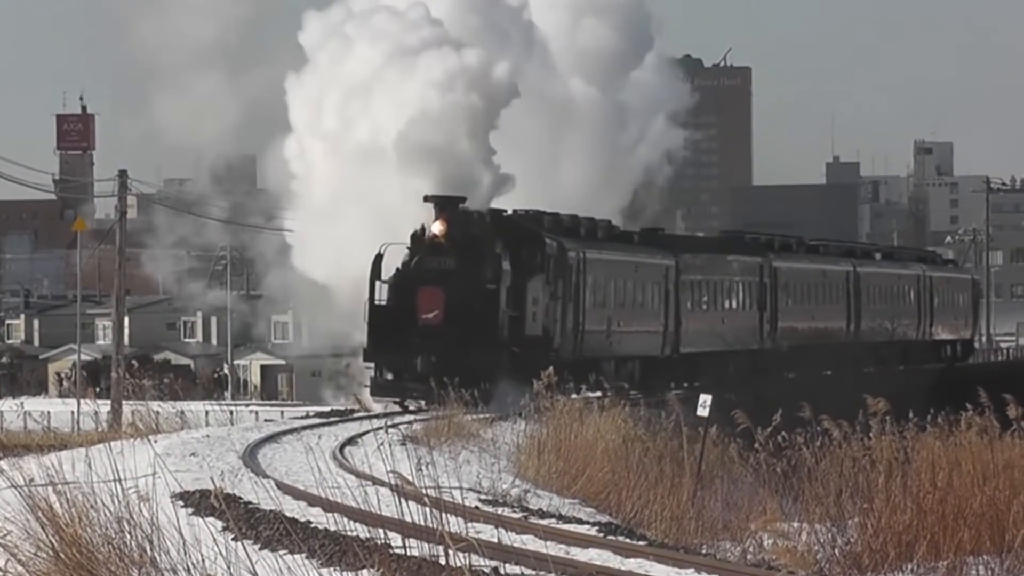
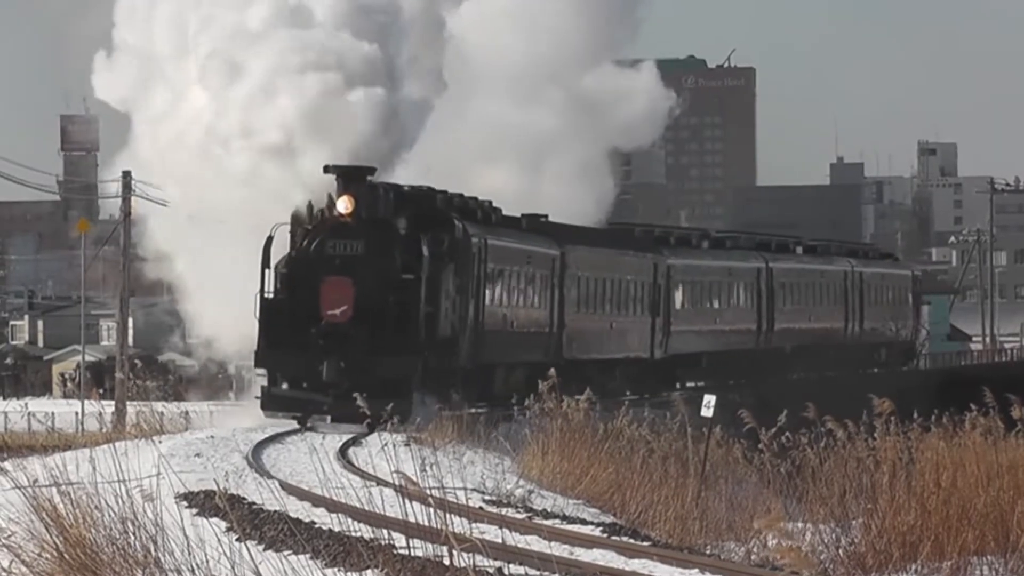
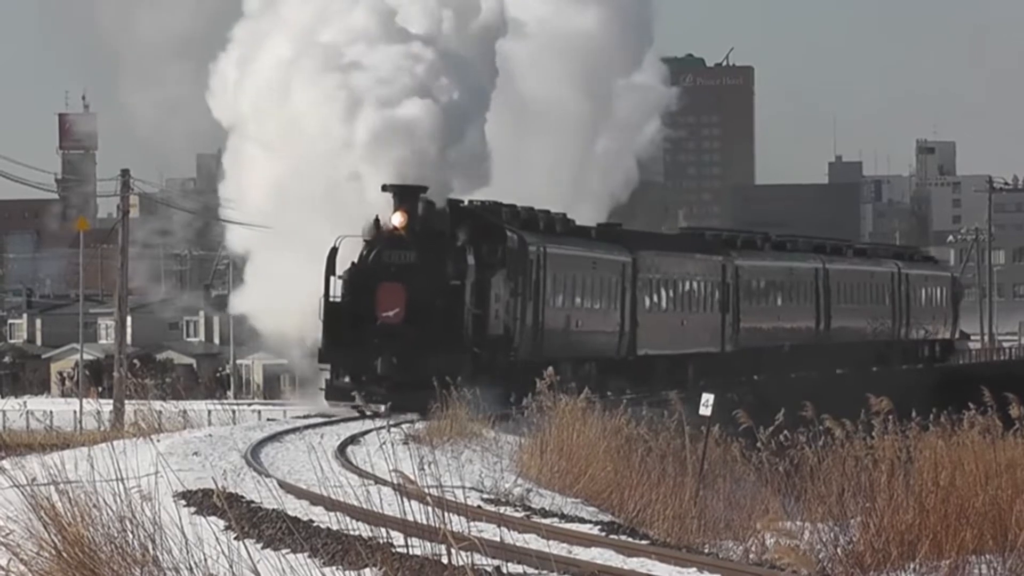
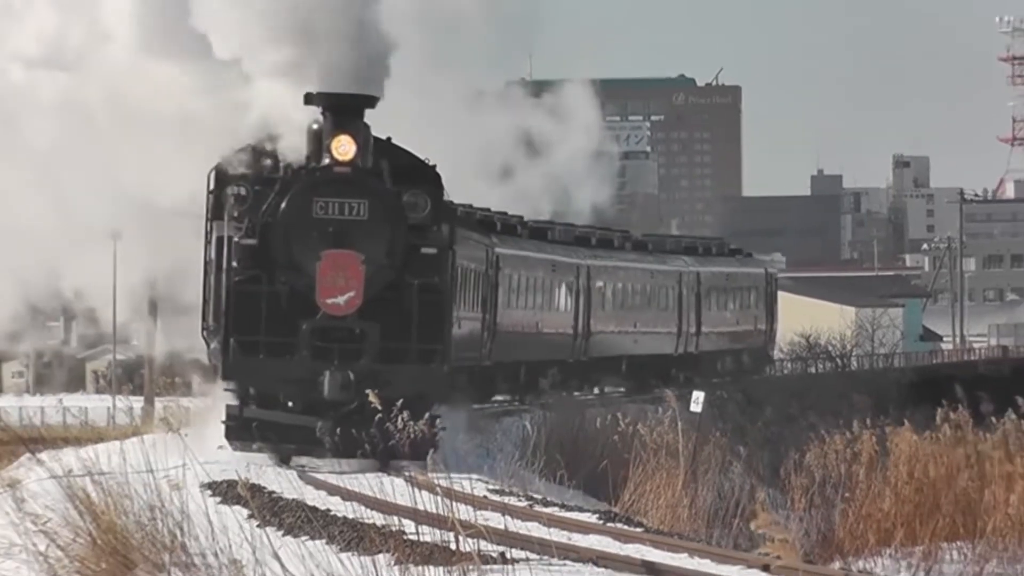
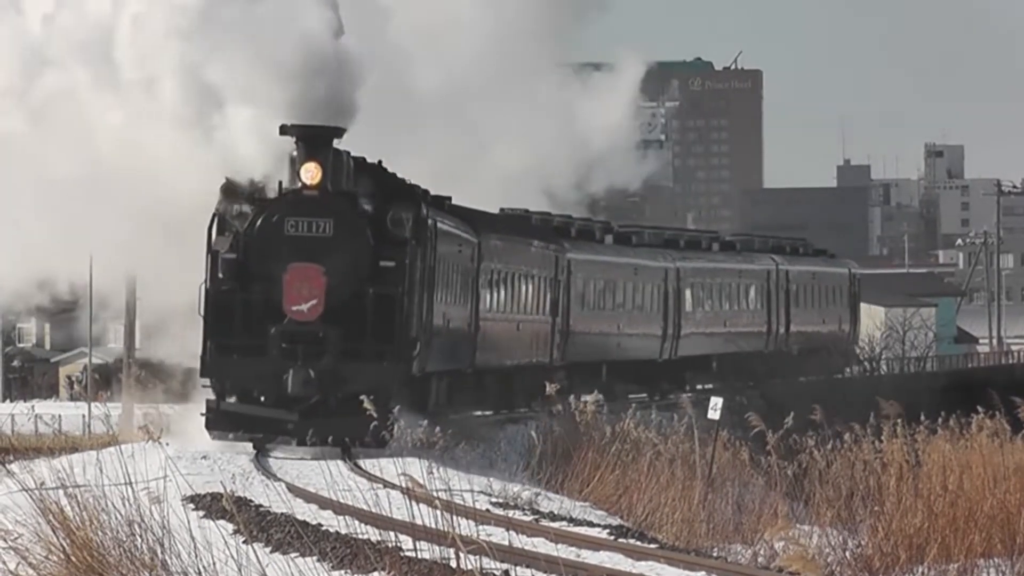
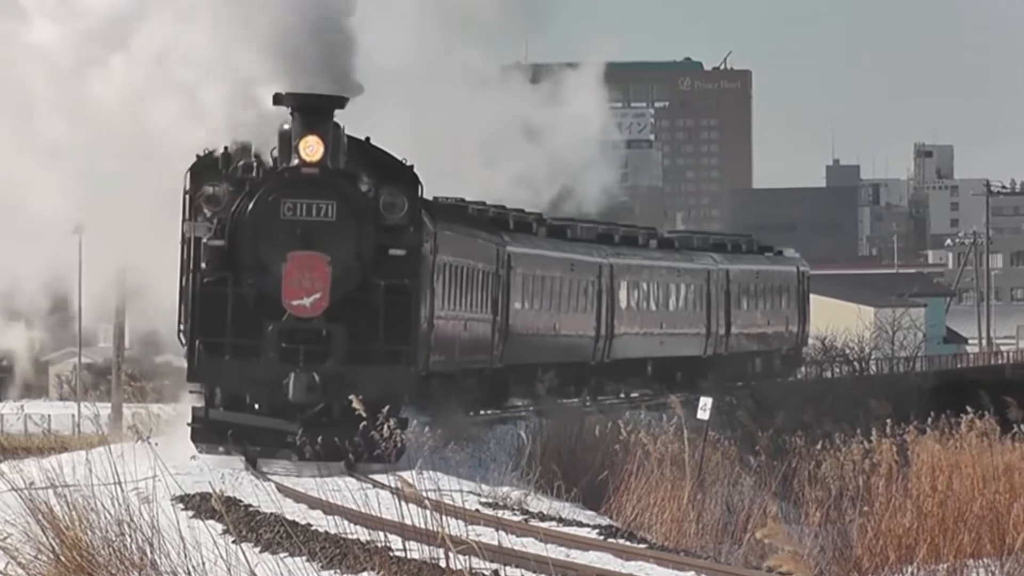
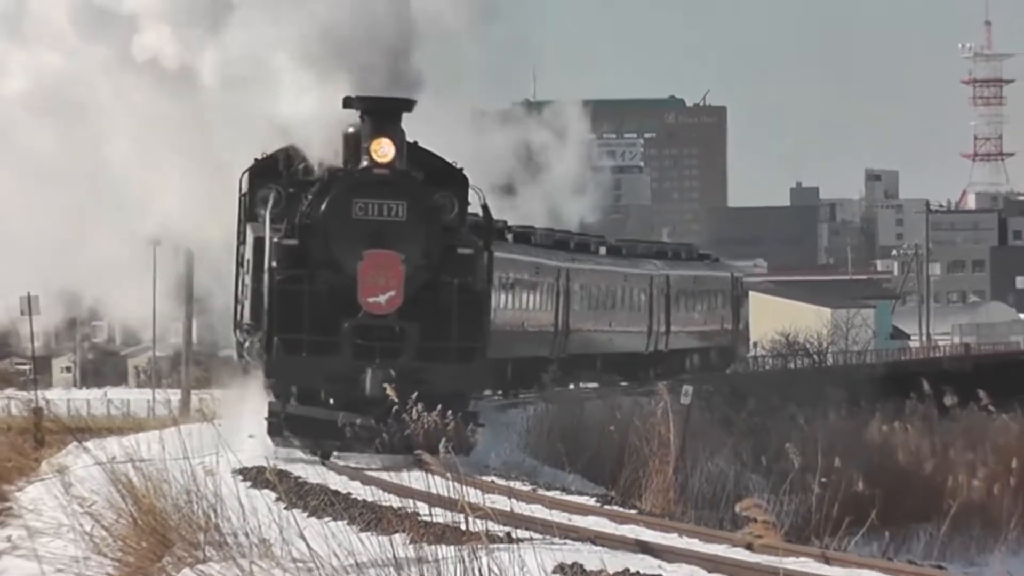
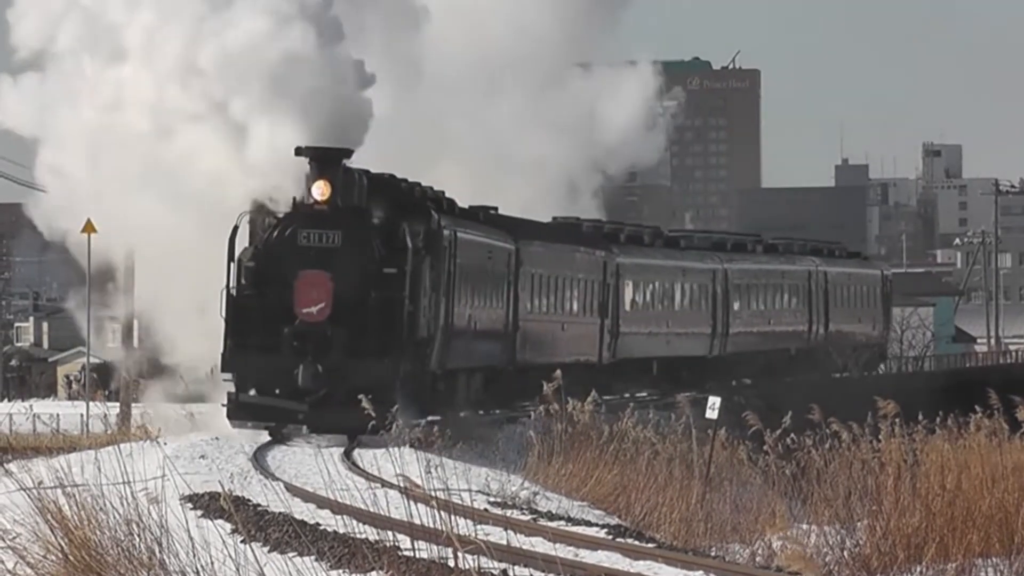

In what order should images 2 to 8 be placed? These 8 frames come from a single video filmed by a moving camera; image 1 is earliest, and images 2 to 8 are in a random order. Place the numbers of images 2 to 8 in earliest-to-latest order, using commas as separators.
3, 2, 8, 5, 6, 4, 7
